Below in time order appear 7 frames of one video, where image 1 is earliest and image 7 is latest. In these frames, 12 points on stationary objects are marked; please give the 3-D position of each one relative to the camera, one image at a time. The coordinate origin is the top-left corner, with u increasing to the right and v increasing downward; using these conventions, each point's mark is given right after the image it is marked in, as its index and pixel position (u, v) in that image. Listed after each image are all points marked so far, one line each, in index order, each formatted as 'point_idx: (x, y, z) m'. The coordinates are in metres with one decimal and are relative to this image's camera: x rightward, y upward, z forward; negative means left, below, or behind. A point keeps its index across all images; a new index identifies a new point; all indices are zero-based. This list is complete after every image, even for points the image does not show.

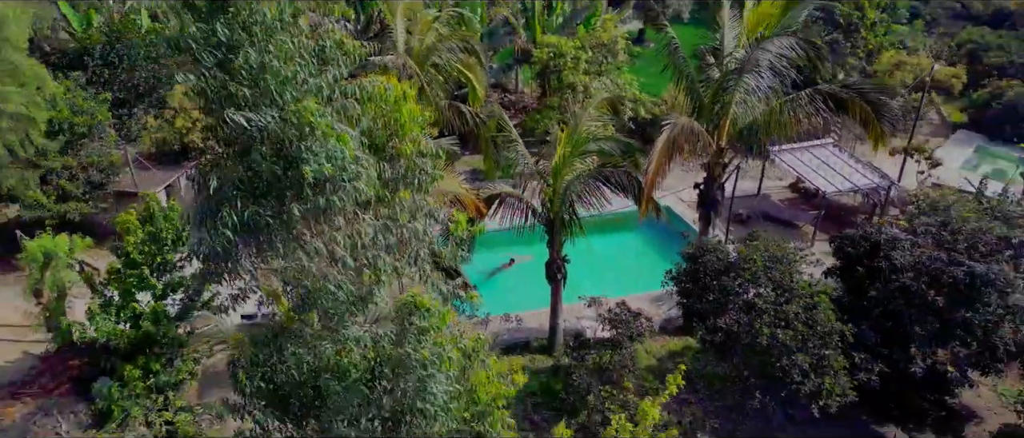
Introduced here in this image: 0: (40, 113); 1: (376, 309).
0: (-5.3, +1.2, +8.8) m
1: (-0.7, -0.4, +4.4) m
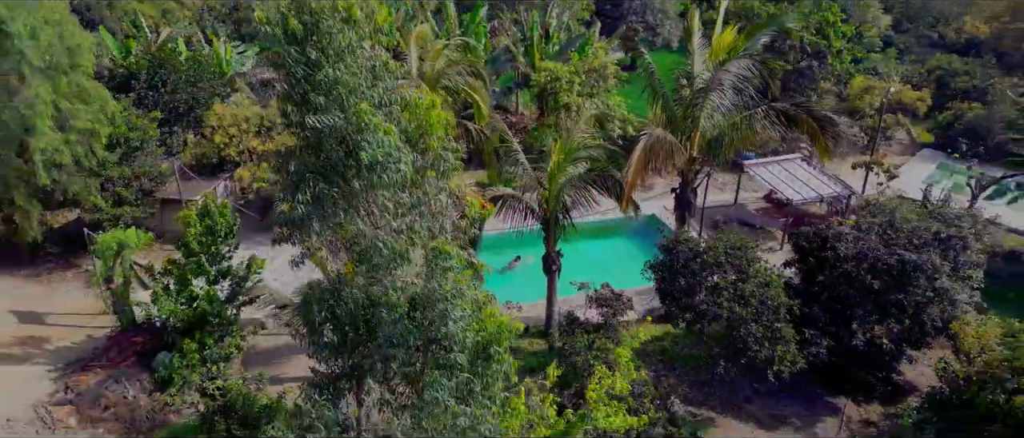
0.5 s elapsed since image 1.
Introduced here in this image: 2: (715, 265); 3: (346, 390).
0: (-5.3, +1.2, +10.1) m
1: (-0.7, -0.3, +5.6) m
2: (+2.2, -0.4, +9.0) m
3: (-1.2, -1.1, +6.0) m
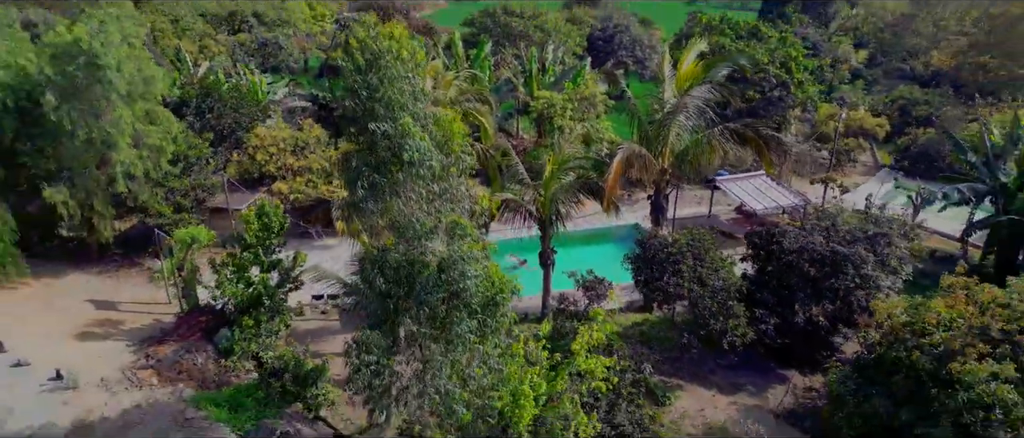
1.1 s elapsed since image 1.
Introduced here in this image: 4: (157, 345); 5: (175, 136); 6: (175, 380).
0: (-5.3, +1.1, +11.9) m
1: (-0.7, -0.2, +7.4) m
2: (+2.2, -0.4, +10.8) m
3: (-1.1, -1.0, +7.7) m
4: (-4.6, -1.6, +10.3) m
5: (-5.3, +1.3, +12.3) m
6: (-4.1, -1.9, +9.6) m
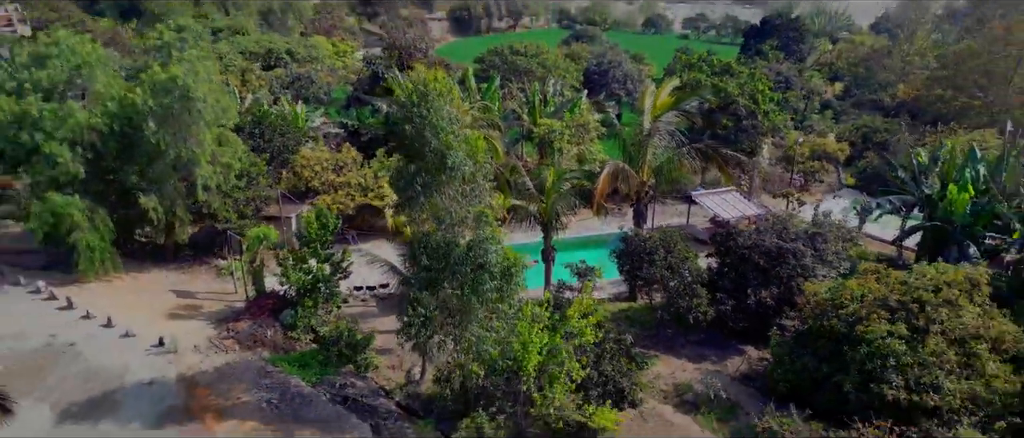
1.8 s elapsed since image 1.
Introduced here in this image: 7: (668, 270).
0: (-5.1, +1.0, +14.5) m
1: (-0.5, -0.1, +9.9) m
2: (+2.3, -0.4, +13.3) m
3: (-1.0, -1.0, +10.2) m
4: (-4.5, -1.6, +12.8) m
5: (-5.1, +1.2, +14.8) m
6: (-4.0, -1.9, +12.0) m
7: (+2.6, -0.8, +13.1) m
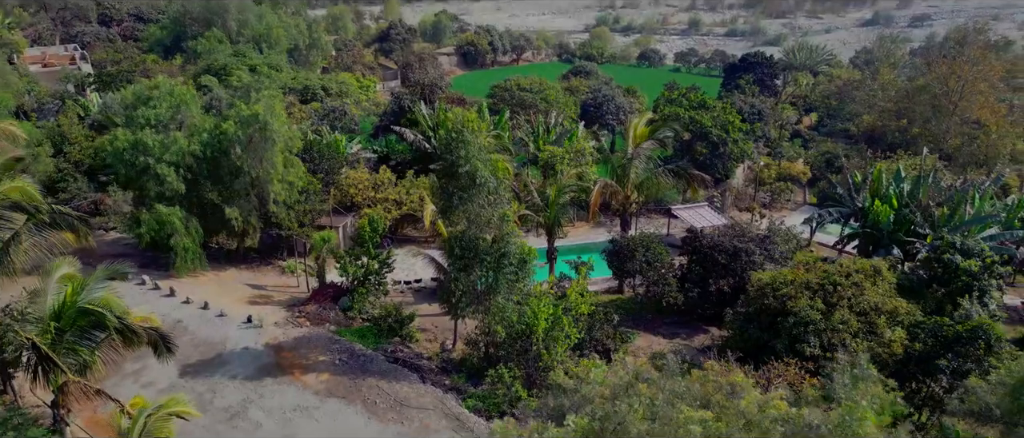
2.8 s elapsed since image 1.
0: (-4.9, +0.8, +17.8) m
1: (-0.3, -0.1, +13.2) m
2: (+2.5, -0.6, +16.6) m
3: (-0.8, -1.0, +13.5) m
4: (-4.3, -1.8, +16.0) m
5: (-4.9, +1.0, +18.2) m
6: (-3.7, -2.0, +15.3) m
7: (+2.8, -0.9, +16.4) m
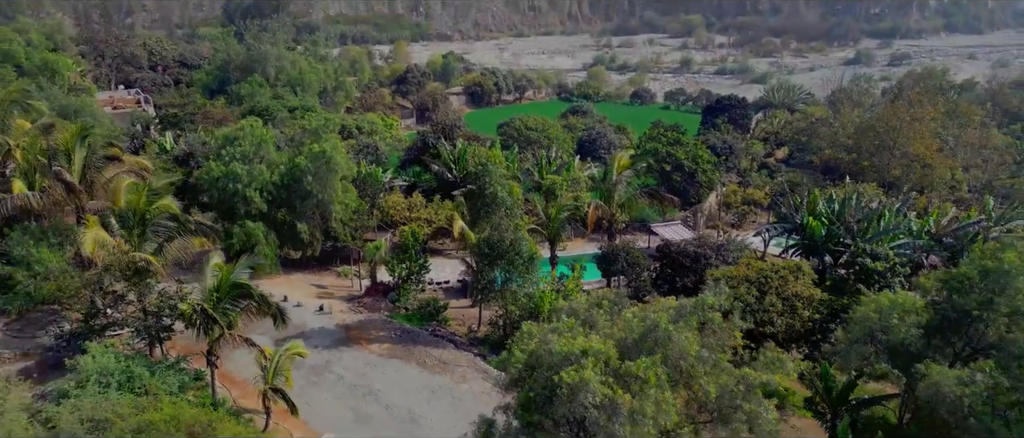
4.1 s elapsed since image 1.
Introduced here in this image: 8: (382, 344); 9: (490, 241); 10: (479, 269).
0: (-4.6, +0.4, +22.5) m
1: (0.0, -0.3, +17.8) m
2: (+2.8, -0.9, +21.2) m
3: (-0.5, -1.2, +18.0) m
4: (-4.0, -2.1, +20.6) m
5: (-4.6, +0.6, +22.8) m
6: (-3.4, -2.3, +19.8) m
7: (+3.1, -1.3, +21.0) m
8: (-3.0, -2.8, +17.8) m
9: (-0.5, -0.6, +17.8) m
10: (-0.7, -1.2, +18.3) m
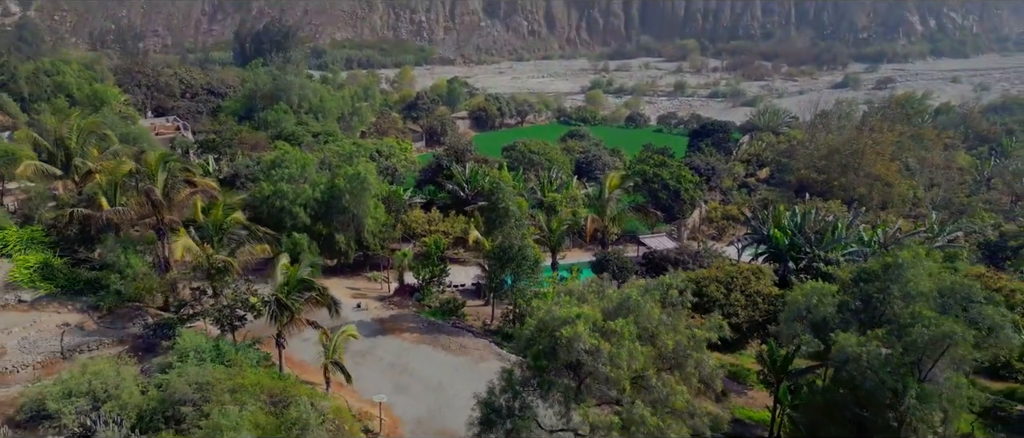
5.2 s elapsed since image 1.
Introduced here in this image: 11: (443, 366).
0: (-4.4, 0.0, +26.1) m
1: (+0.2, -0.6, +21.5) m
2: (+3.1, -1.3, +24.8) m
3: (-0.3, -1.5, +21.6) m
4: (-3.8, -2.4, +24.1) m
5: (-4.4, +0.2, +26.5) m
6: (-3.2, -2.7, +23.3) m
7: (+3.3, -1.6, +24.6) m
8: (-2.7, -3.1, +21.4) m
9: (-0.3, -0.8, +21.5) m
10: (-0.5, -1.5, +21.9) m
11: (-1.7, -3.7, +19.5) m
